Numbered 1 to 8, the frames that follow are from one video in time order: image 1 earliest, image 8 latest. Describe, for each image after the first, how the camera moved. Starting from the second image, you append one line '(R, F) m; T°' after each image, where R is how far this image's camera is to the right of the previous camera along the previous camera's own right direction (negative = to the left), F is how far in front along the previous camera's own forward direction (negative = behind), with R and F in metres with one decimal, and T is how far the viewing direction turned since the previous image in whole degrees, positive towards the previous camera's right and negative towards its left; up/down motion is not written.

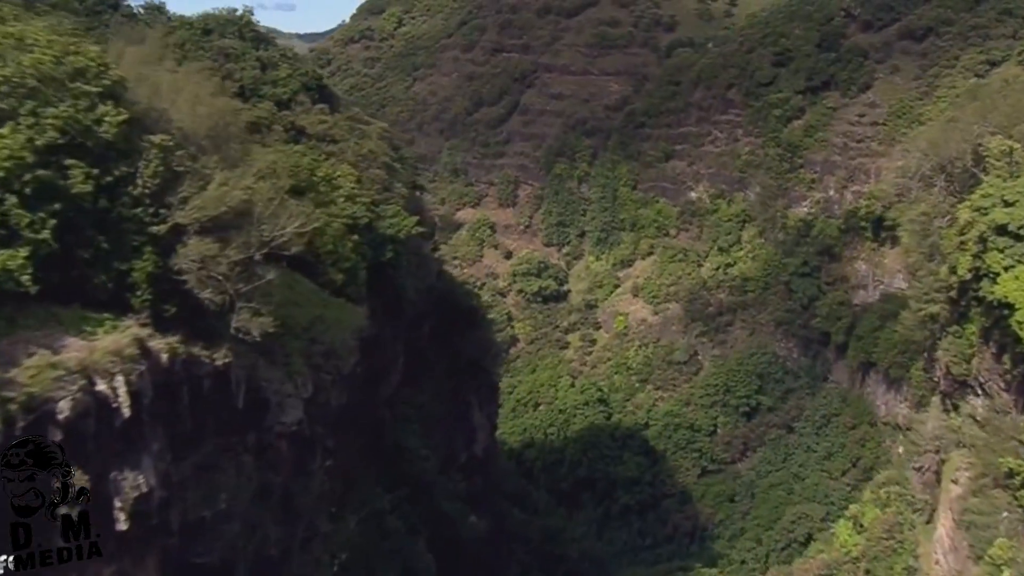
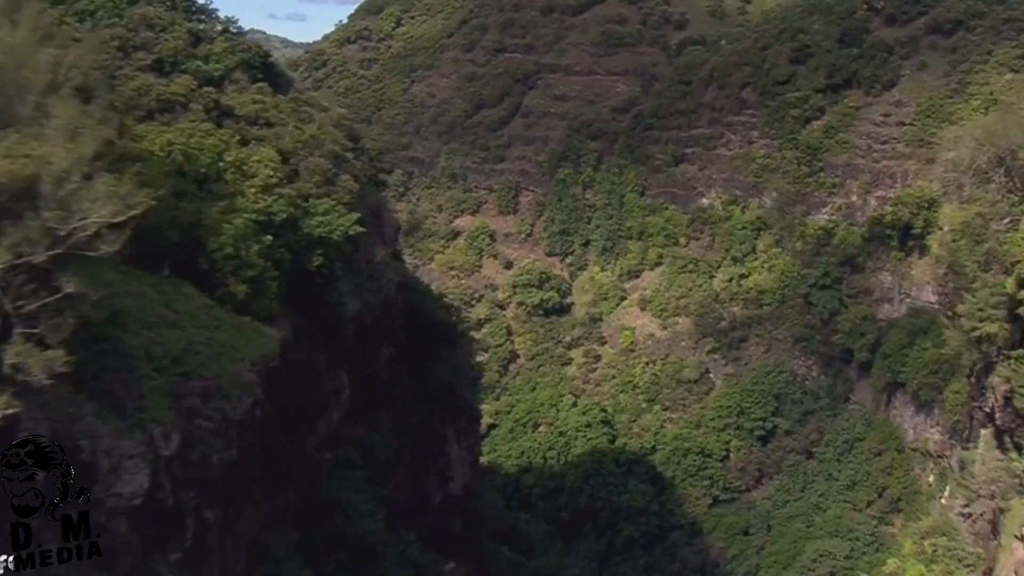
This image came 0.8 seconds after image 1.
(+0.3, +2.5) m; 0°
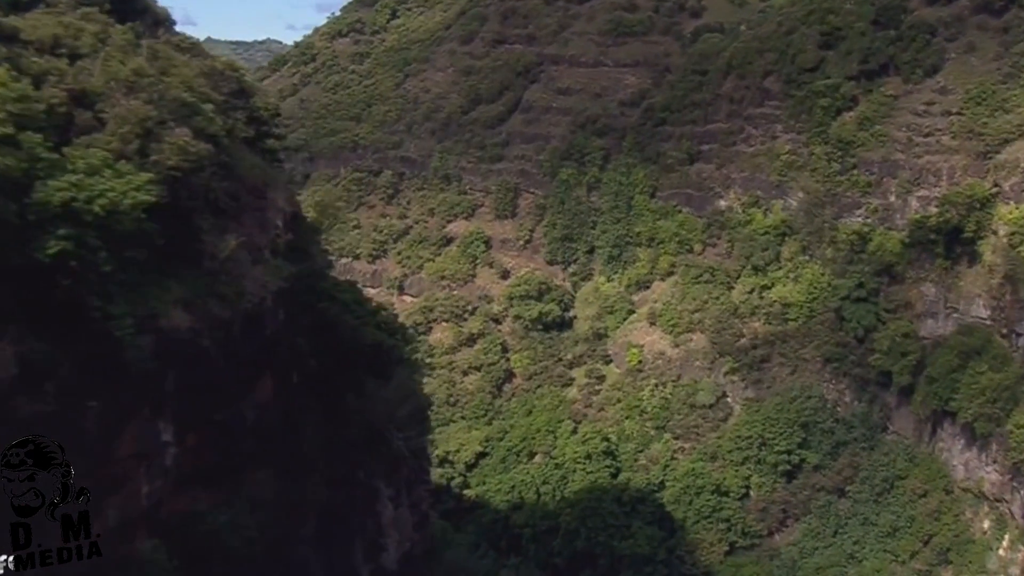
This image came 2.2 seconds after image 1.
(+0.5, +3.9) m; -1°
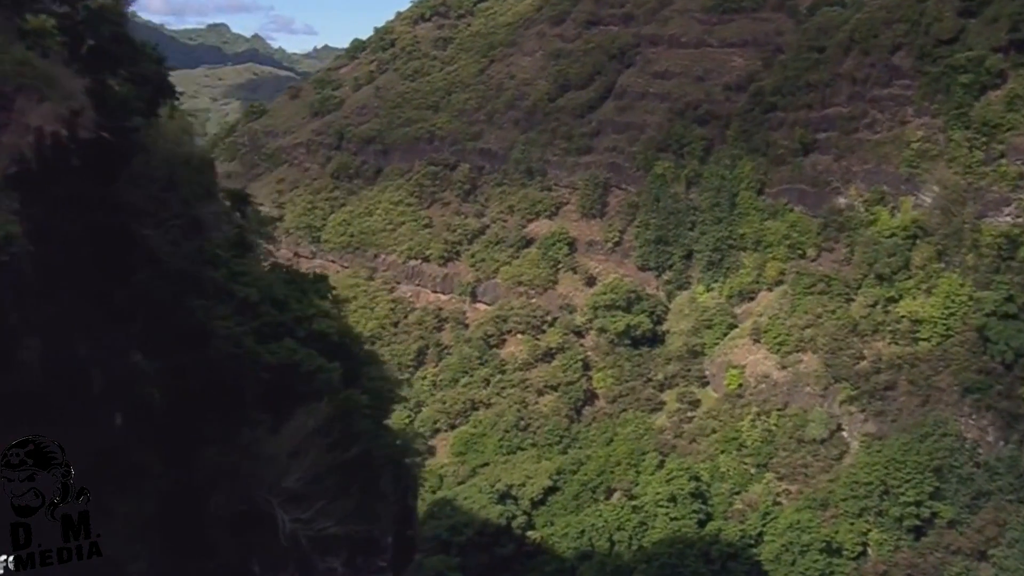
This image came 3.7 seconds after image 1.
(+0.7, +4.5) m; -4°
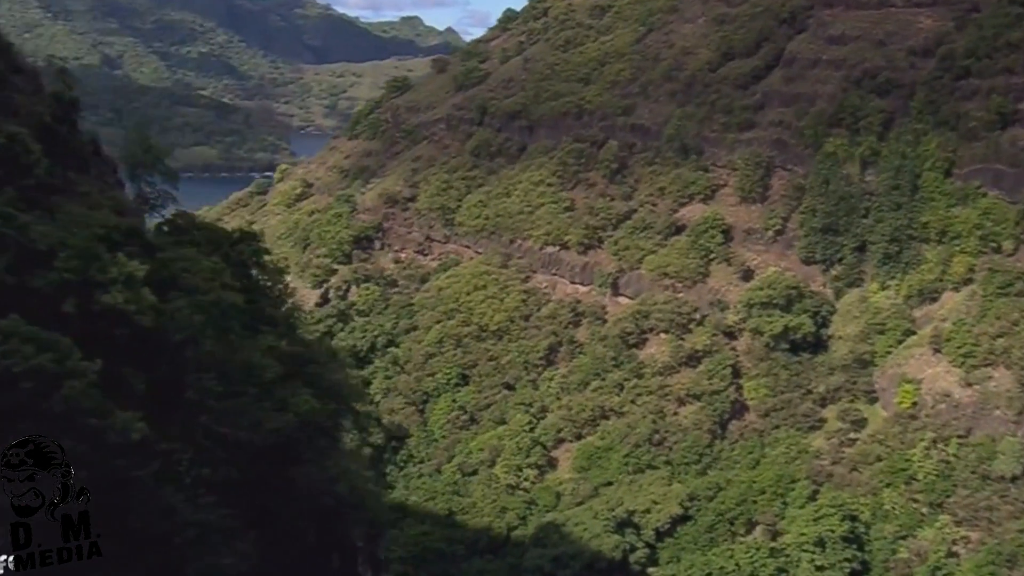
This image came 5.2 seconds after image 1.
(+0.9, +4.1) m; -7°
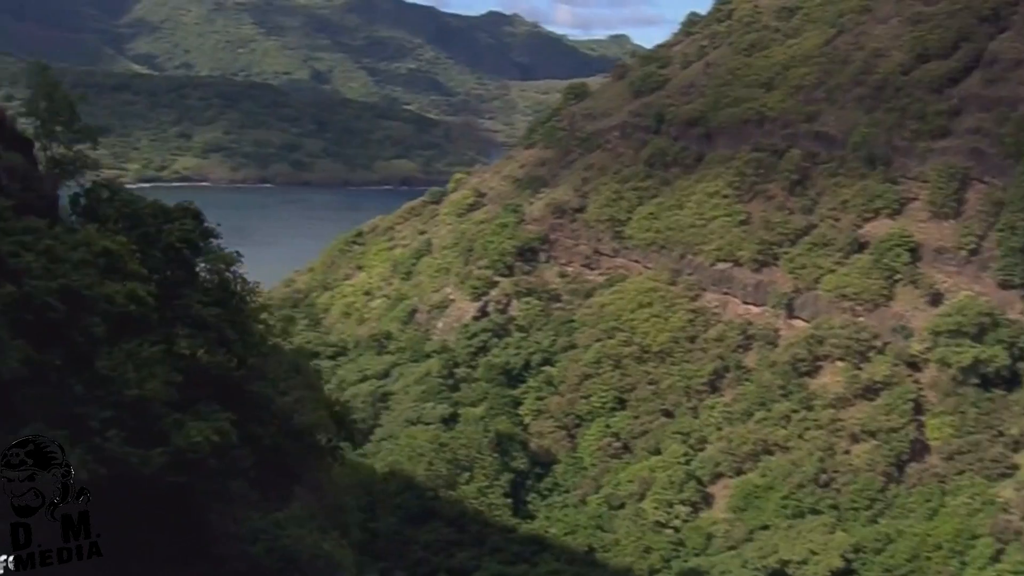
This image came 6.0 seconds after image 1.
(+0.8, +2.3) m; -8°
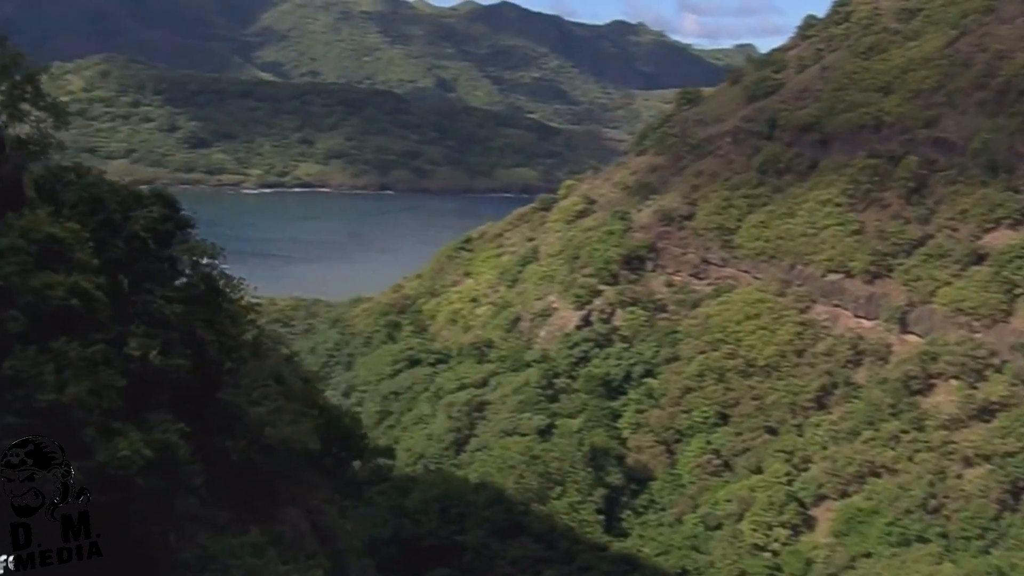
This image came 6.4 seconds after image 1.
(+0.4, +0.9) m; -5°
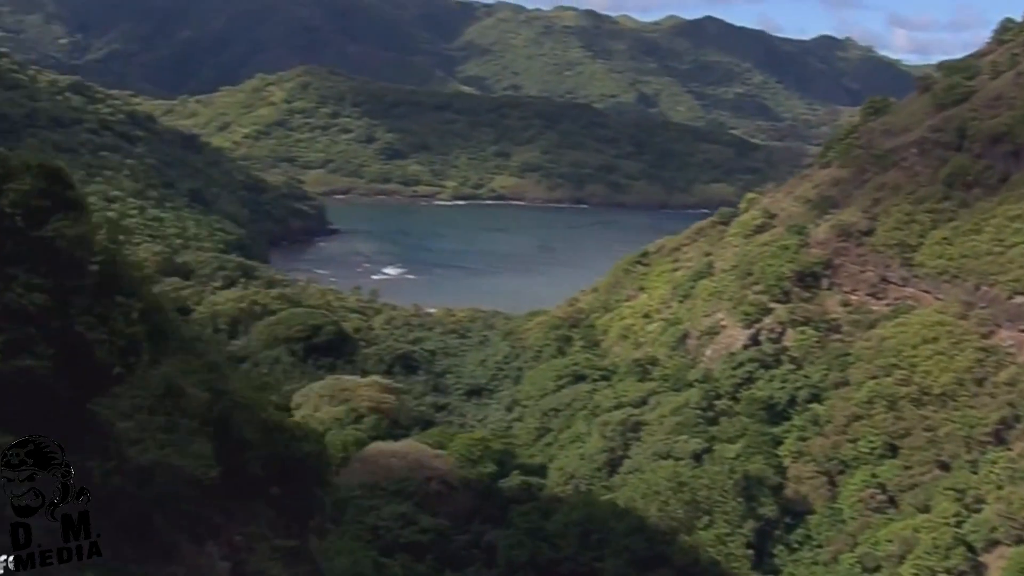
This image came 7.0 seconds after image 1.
(+0.8, +1.5) m; -7°
